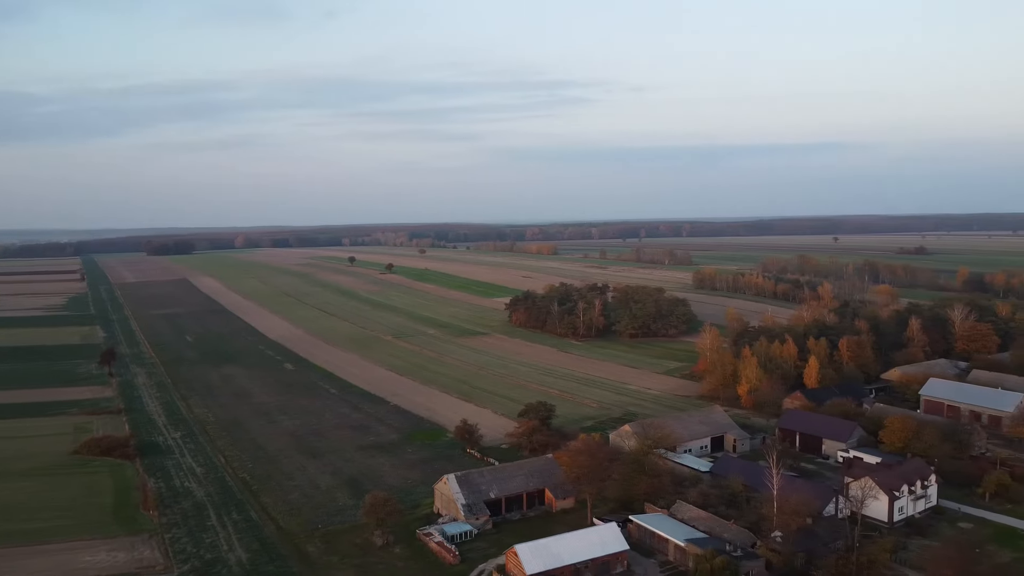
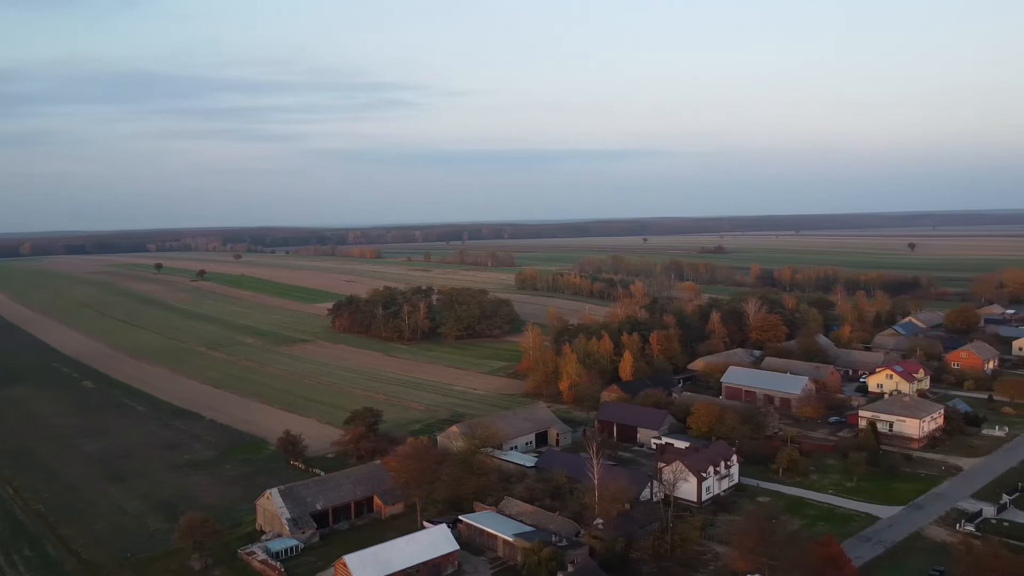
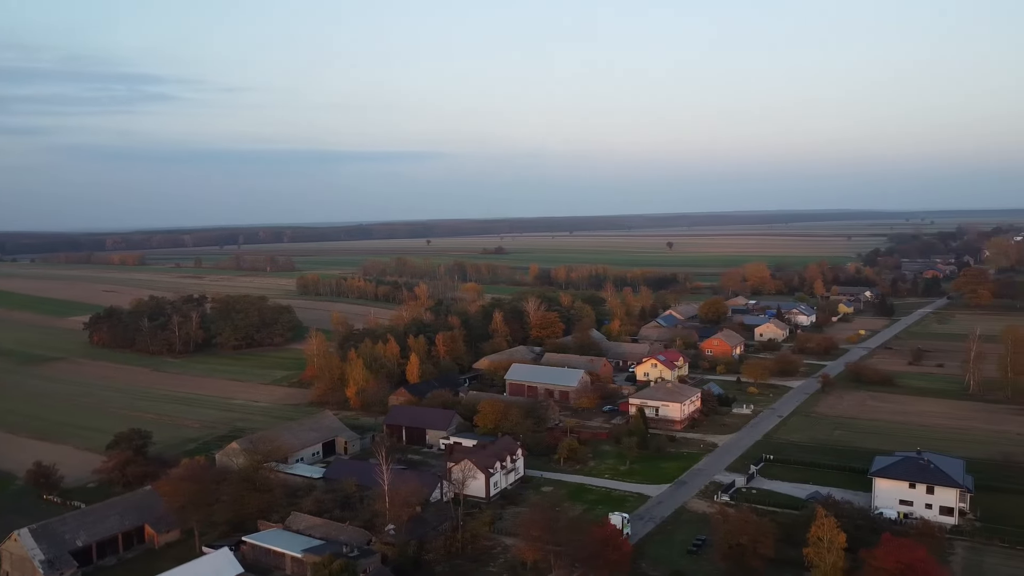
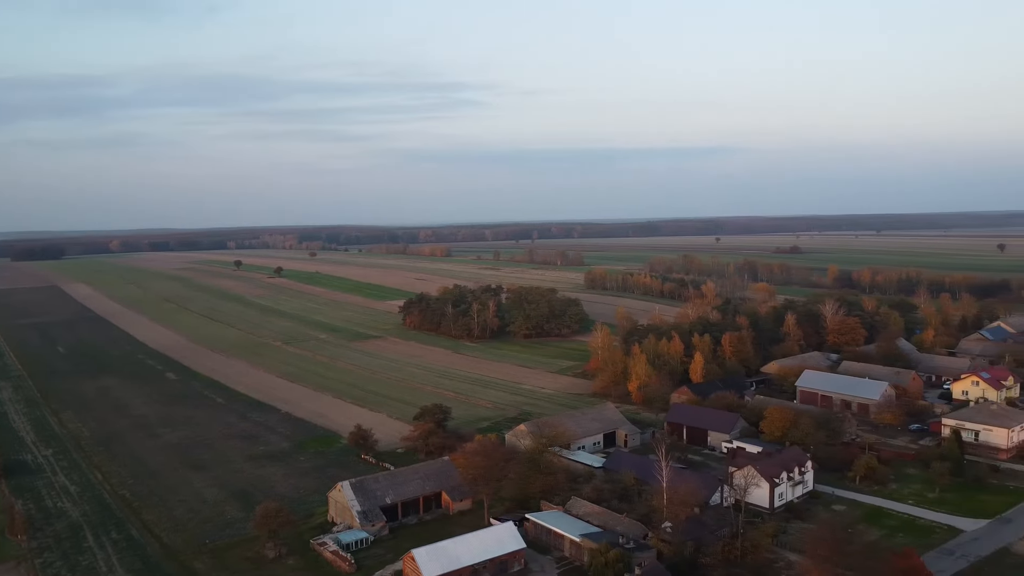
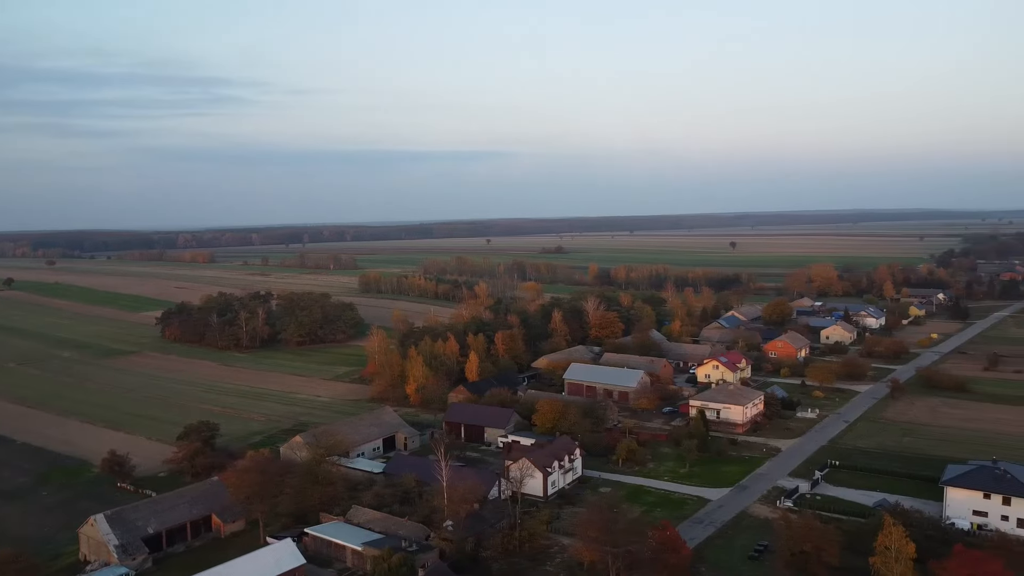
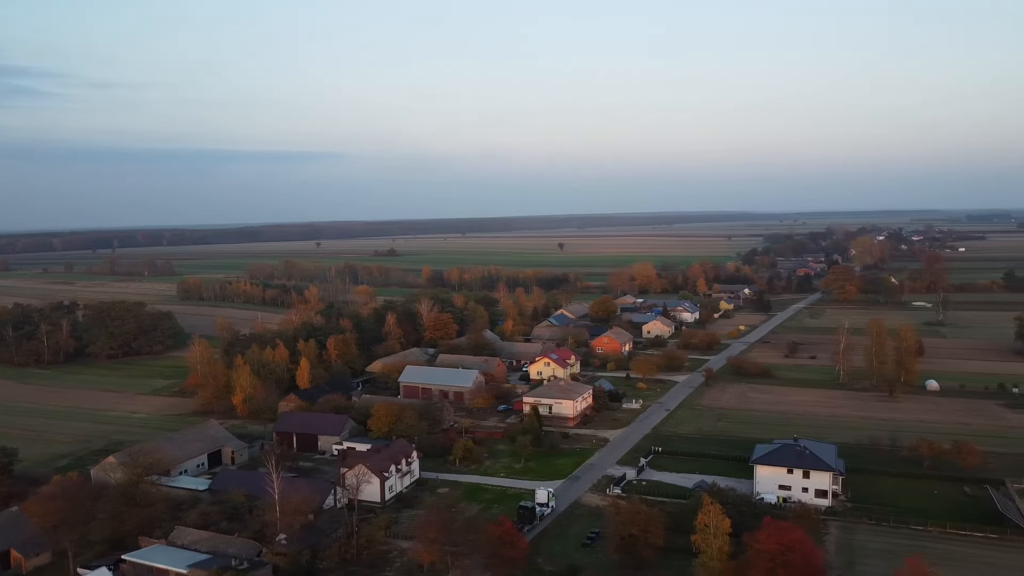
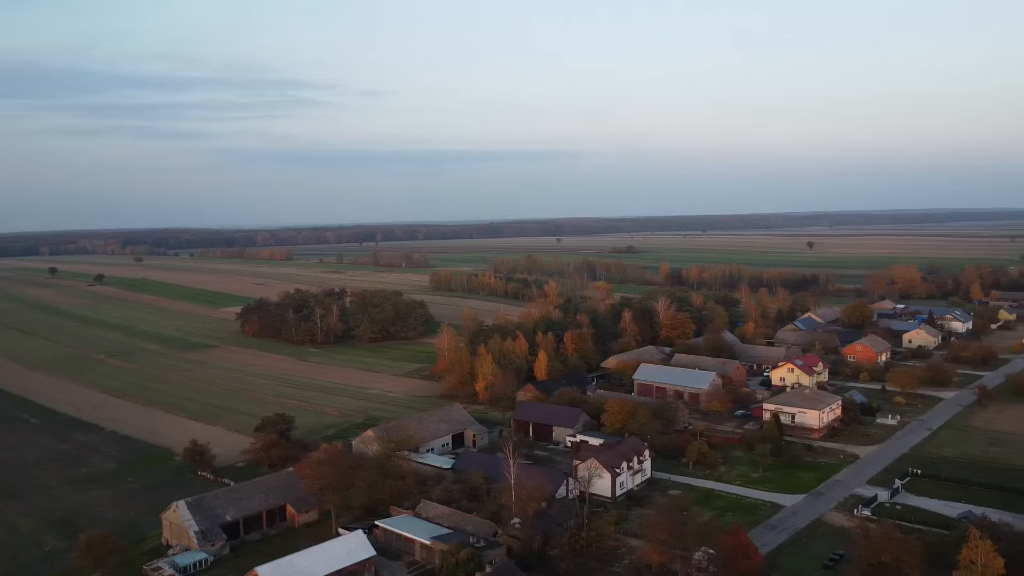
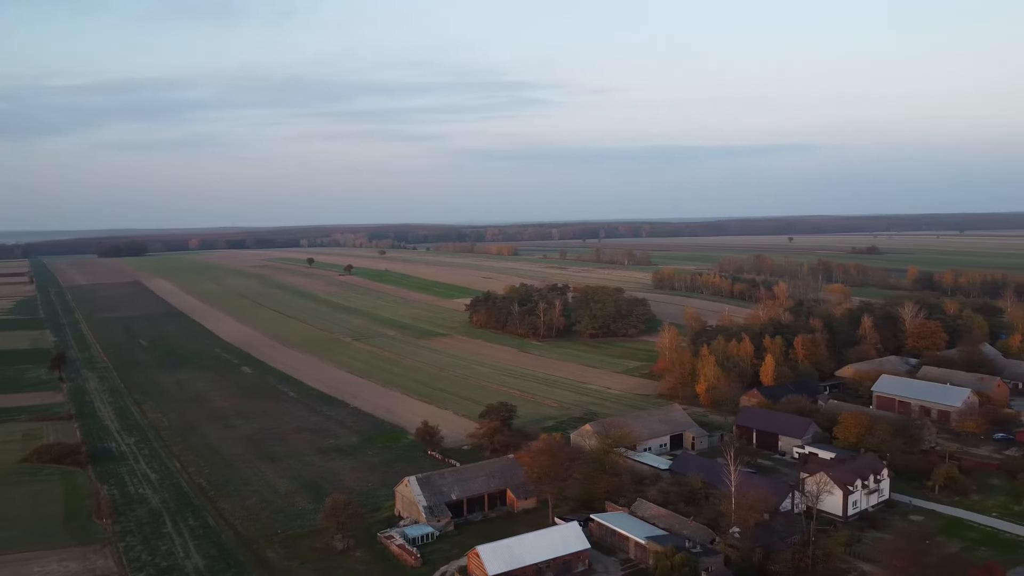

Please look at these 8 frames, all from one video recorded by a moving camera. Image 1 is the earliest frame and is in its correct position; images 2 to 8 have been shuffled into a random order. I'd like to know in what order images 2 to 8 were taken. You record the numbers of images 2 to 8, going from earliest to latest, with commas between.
8, 4, 2, 7, 5, 3, 6
